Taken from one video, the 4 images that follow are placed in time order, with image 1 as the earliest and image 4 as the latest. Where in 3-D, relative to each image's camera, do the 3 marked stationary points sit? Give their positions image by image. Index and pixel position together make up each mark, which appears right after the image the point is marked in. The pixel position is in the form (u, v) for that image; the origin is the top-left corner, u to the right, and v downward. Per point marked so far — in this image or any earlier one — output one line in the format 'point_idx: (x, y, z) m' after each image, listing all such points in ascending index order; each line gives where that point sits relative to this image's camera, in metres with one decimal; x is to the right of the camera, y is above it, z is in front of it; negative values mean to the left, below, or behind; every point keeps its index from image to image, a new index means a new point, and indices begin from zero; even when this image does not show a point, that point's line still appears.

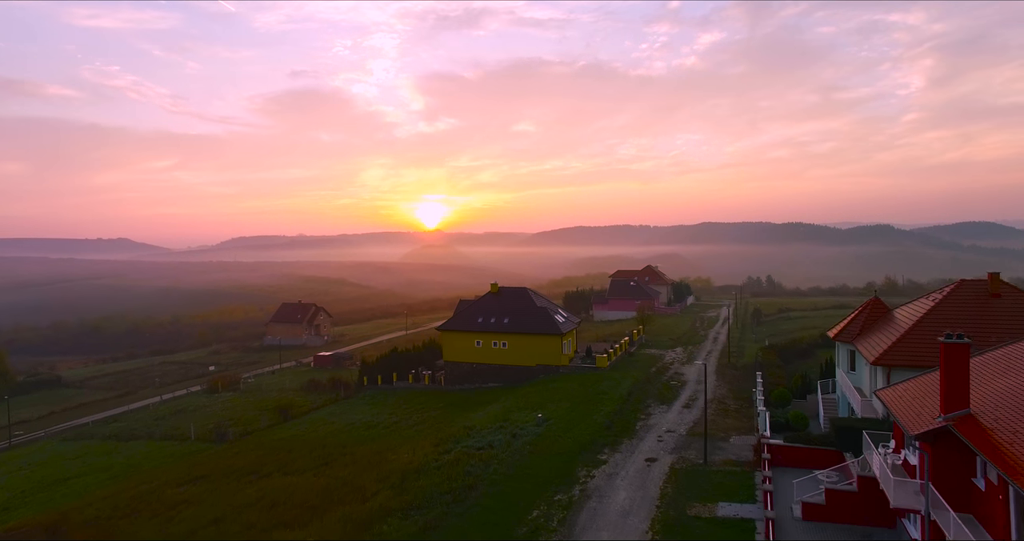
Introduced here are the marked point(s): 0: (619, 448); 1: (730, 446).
0: (+3.6, -5.9, +19.1) m
1: (+7.0, -5.7, +18.5) m
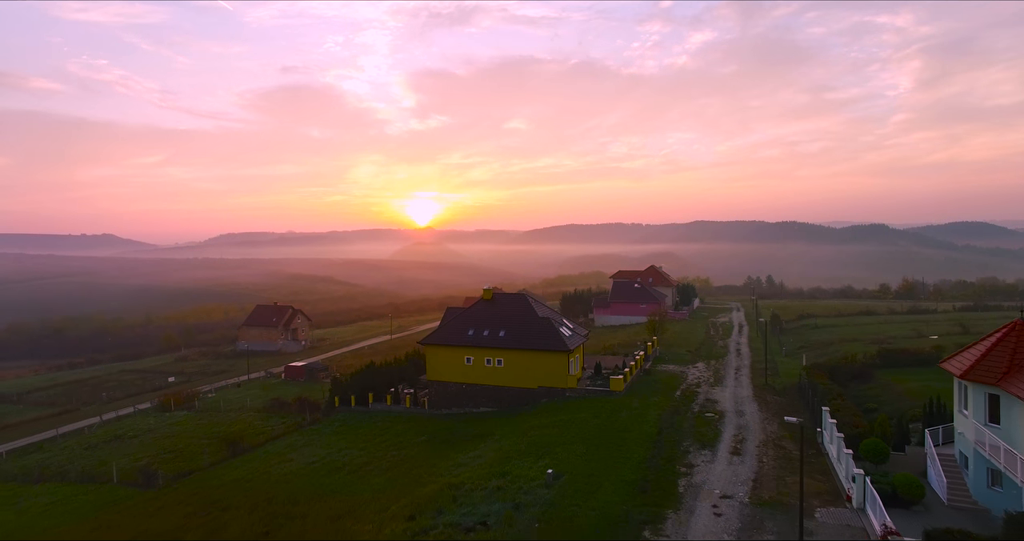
0: (+3.6, -6.2, +13.8) m
1: (+7.1, -5.9, +13.2) m
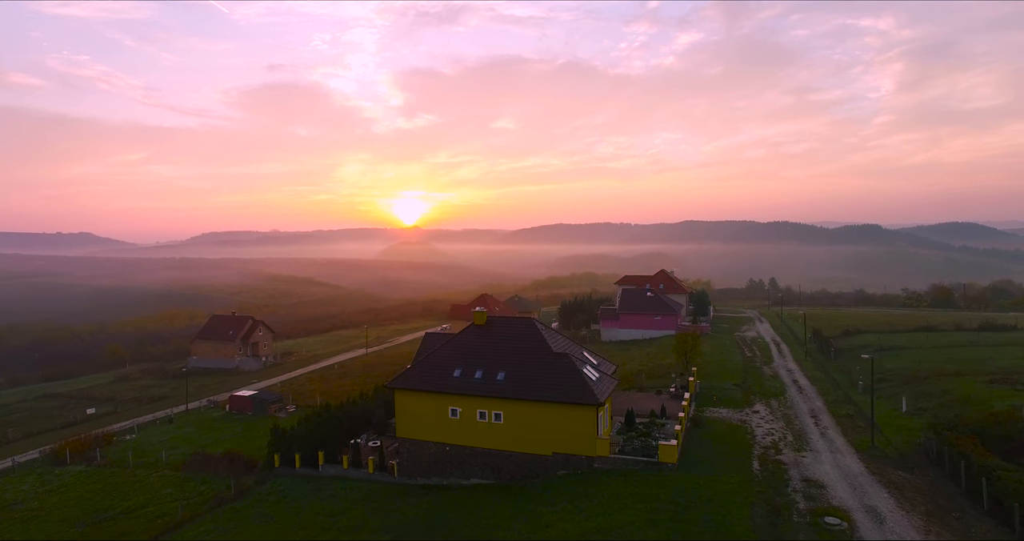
0: (+4.1, -6.8, +5.3) m
1: (+7.6, -6.5, +4.8) m
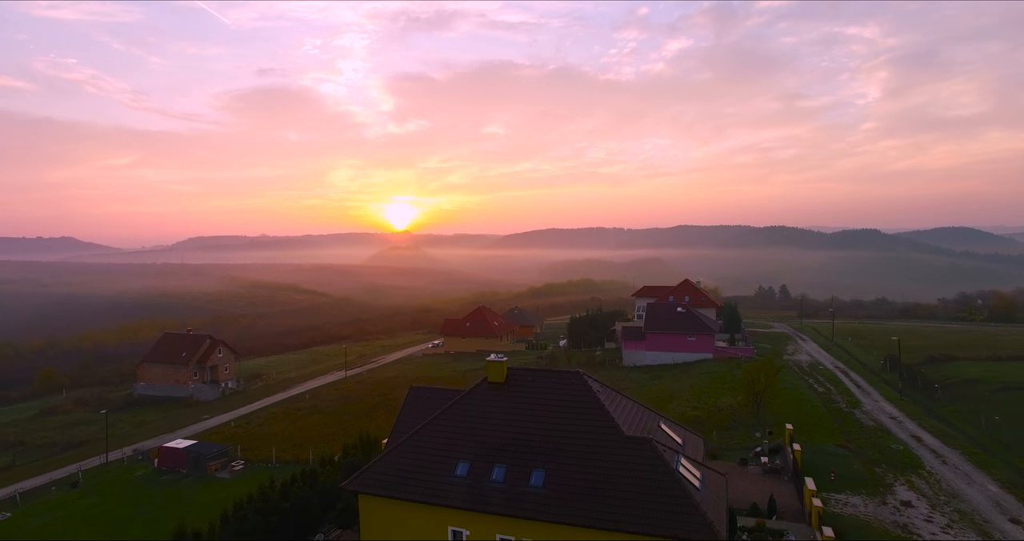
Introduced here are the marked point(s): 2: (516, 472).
0: (+5.3, -7.2, -3.3) m
1: (+8.8, -7.0, -3.8) m
2: (+0.1, -4.4, +12.8) m
